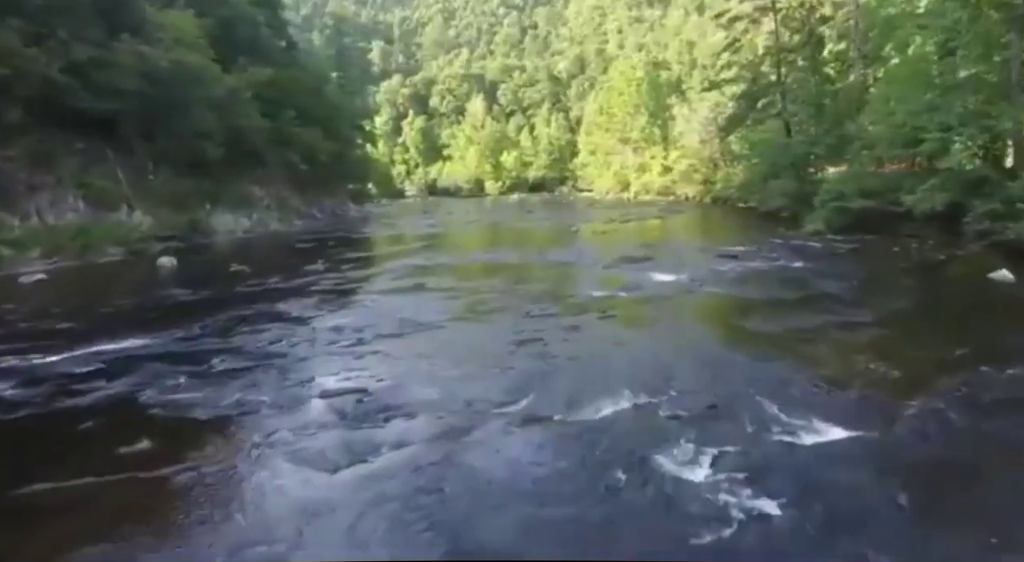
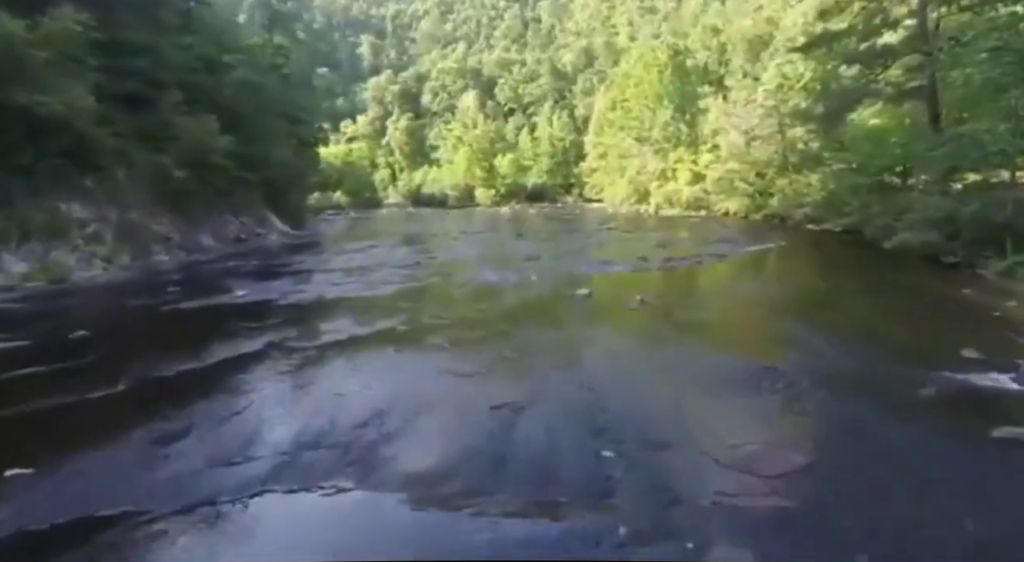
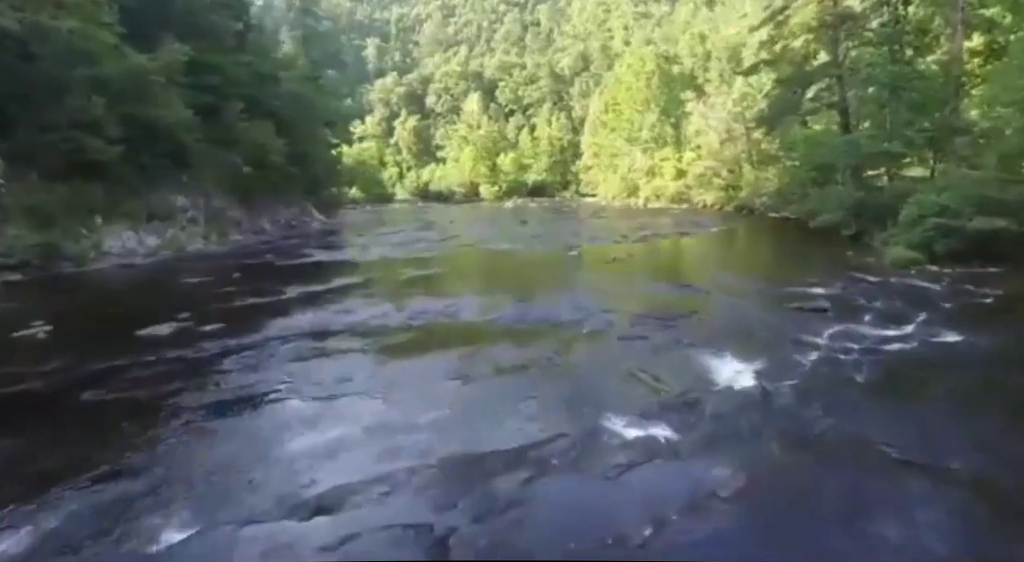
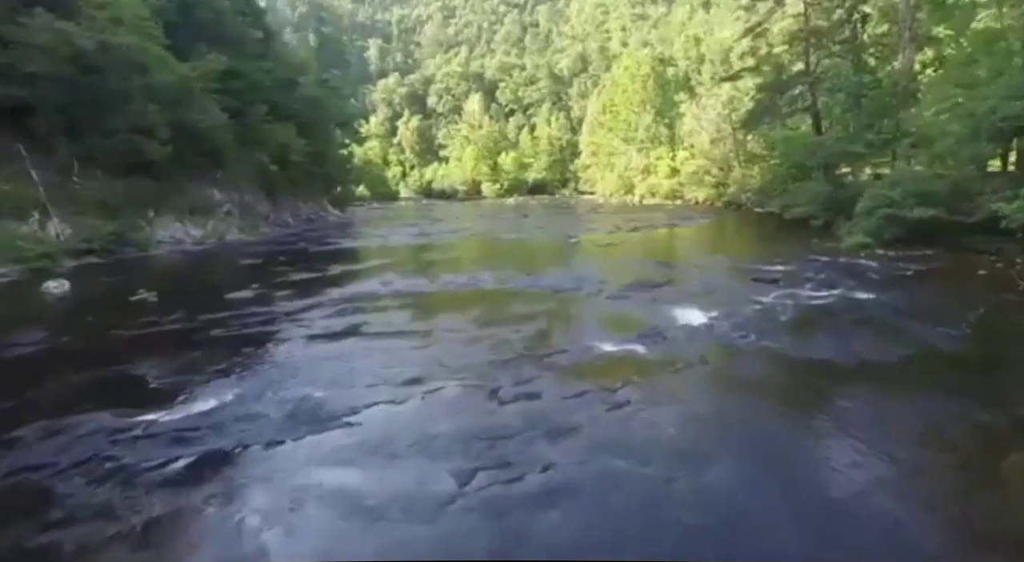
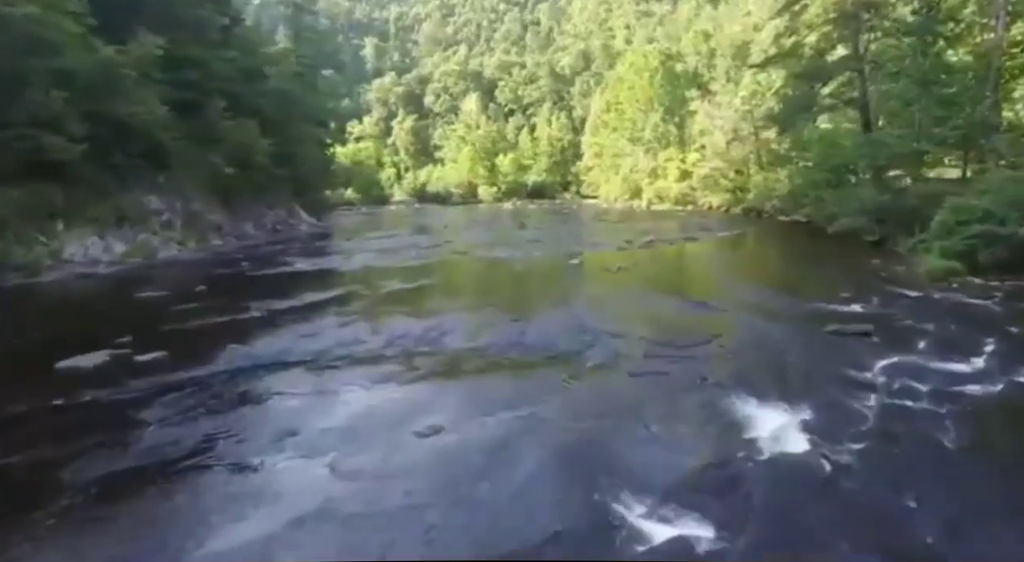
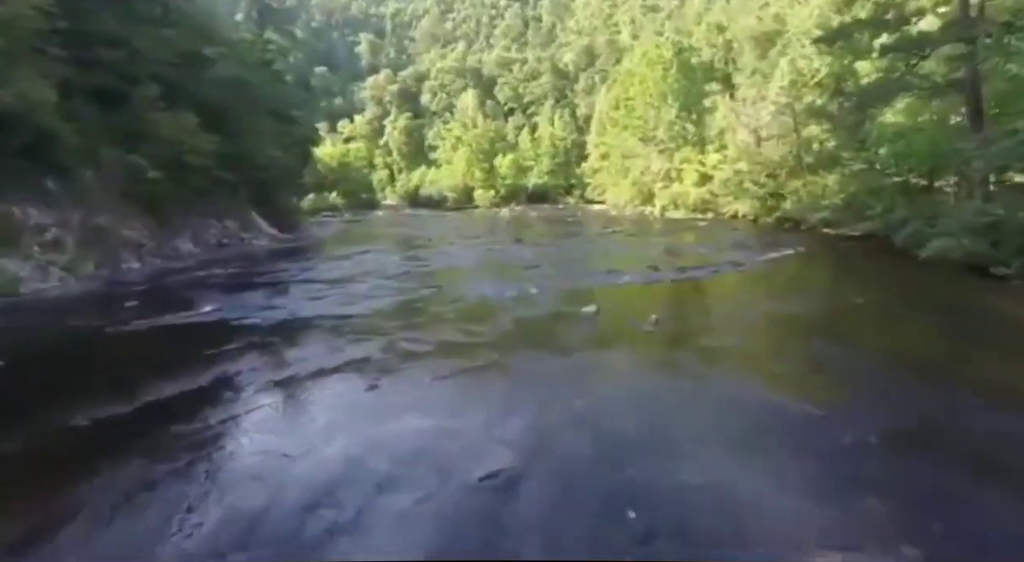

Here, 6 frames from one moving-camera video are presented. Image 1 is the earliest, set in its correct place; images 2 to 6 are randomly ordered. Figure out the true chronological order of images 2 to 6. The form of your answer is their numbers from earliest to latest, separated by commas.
4, 3, 5, 2, 6
